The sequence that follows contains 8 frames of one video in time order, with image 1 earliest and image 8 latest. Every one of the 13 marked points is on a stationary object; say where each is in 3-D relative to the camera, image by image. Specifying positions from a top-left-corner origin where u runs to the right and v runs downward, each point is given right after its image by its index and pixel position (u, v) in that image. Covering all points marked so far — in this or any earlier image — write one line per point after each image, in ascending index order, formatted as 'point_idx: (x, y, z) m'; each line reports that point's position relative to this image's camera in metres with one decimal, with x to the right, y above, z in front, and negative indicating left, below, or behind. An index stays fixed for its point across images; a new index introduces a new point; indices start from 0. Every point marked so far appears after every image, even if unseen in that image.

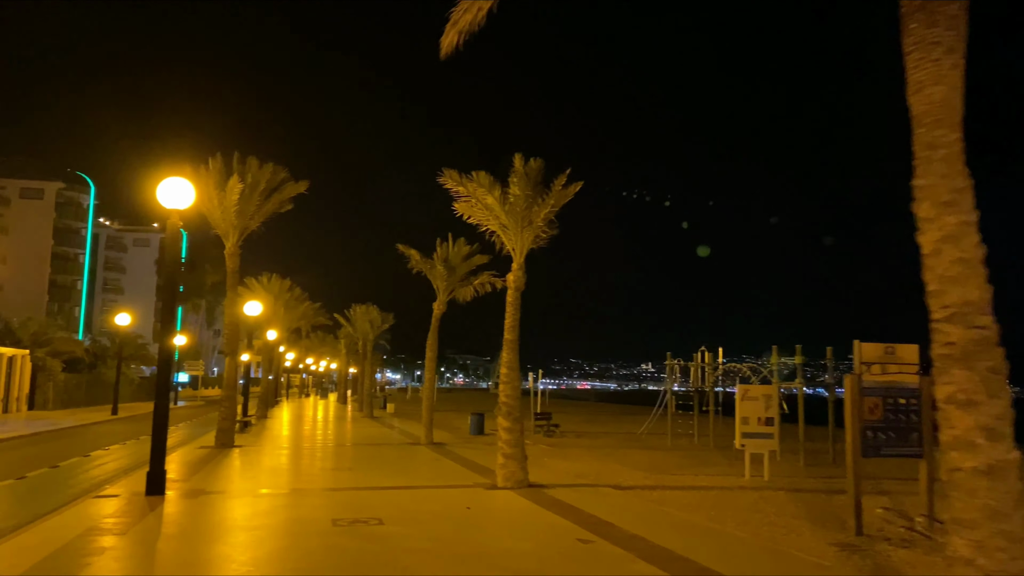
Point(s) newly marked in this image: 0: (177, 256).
0: (-5.8, +0.5, +13.6) m
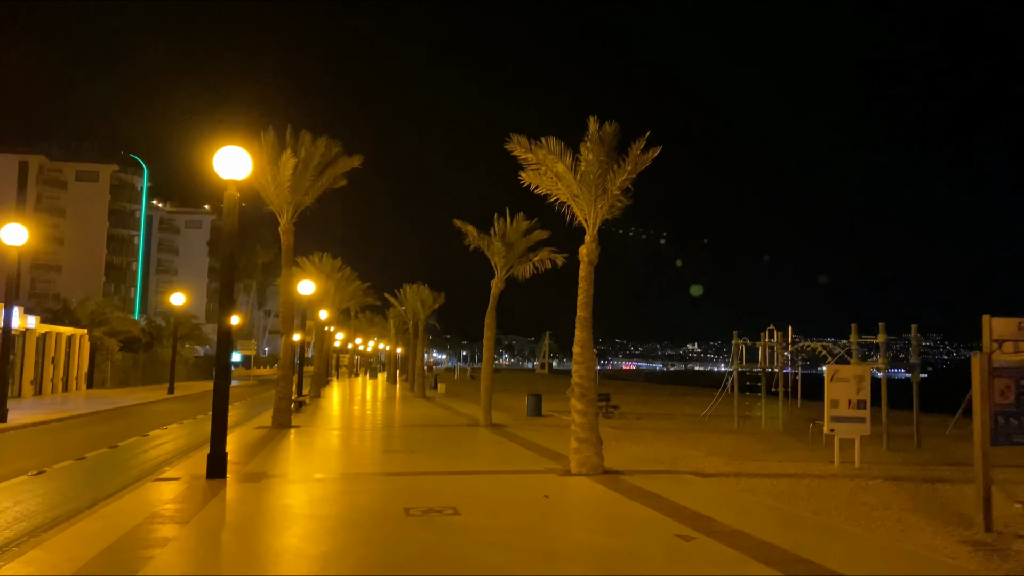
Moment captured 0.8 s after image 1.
0: (-4.6, +0.9, +13.0) m
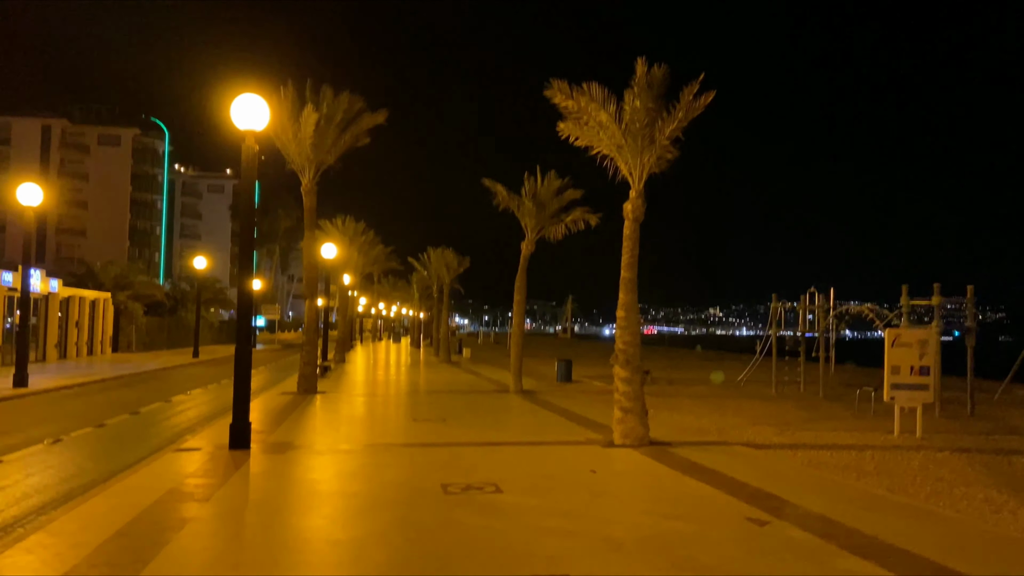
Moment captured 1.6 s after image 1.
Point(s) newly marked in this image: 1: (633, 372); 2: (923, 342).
0: (-4.0, +1.6, +12.1) m
1: (+1.9, -1.3, +12.2) m
2: (+7.2, -1.0, +13.8) m
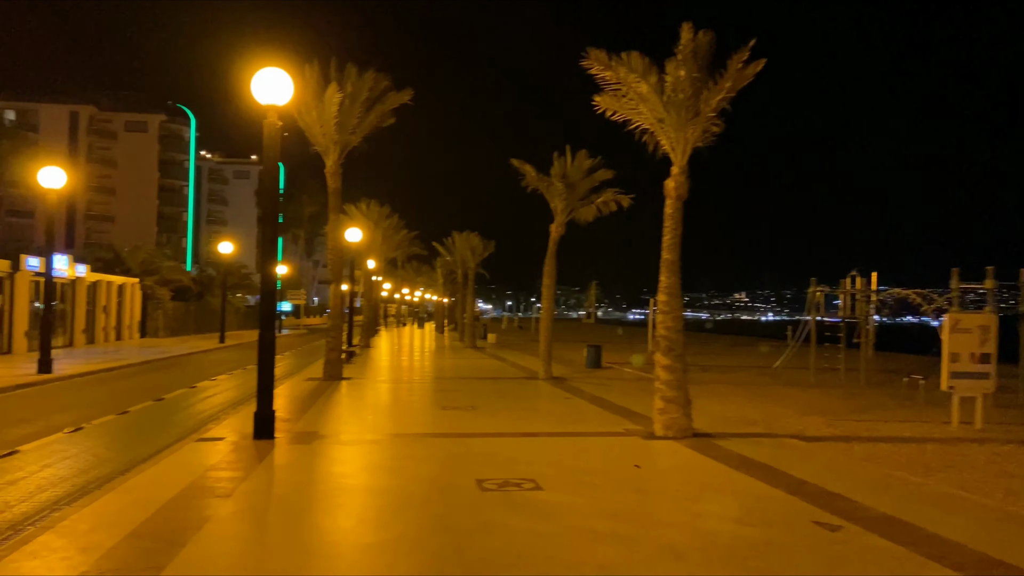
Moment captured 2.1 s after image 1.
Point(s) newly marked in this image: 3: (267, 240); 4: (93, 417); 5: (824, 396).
0: (-3.5, +1.8, +11.6) m
1: (+2.4, -1.1, +11.5) m
2: (+7.8, -0.7, +12.9) m
3: (-3.6, +0.7, +11.5) m
4: (-7.5, -2.3, +14.1) m
5: (+7.7, -2.7, +19.4) m
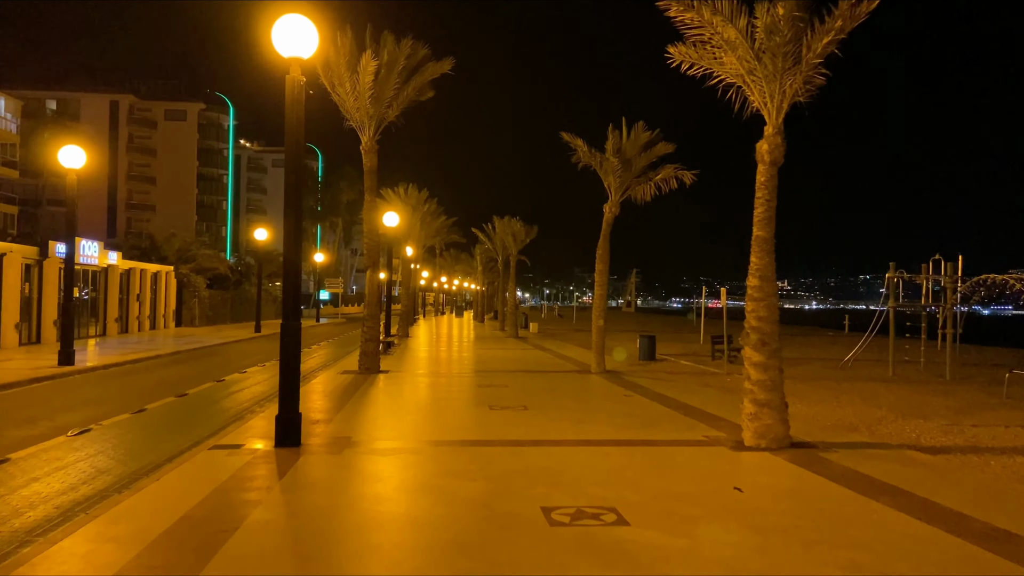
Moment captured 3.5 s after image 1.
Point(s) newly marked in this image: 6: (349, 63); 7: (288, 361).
0: (-2.7, +2.0, +10.0) m
1: (+3.2, -0.8, +9.7) m
2: (+8.6, -0.4, +10.9) m
3: (-2.8, +0.9, +9.9) m
4: (-6.6, -2.1, +12.8) m
5: (+8.9, -2.3, +17.4) m
6: (-3.9, +5.4, +18.7) m
7: (-2.8, -0.9, +9.8) m
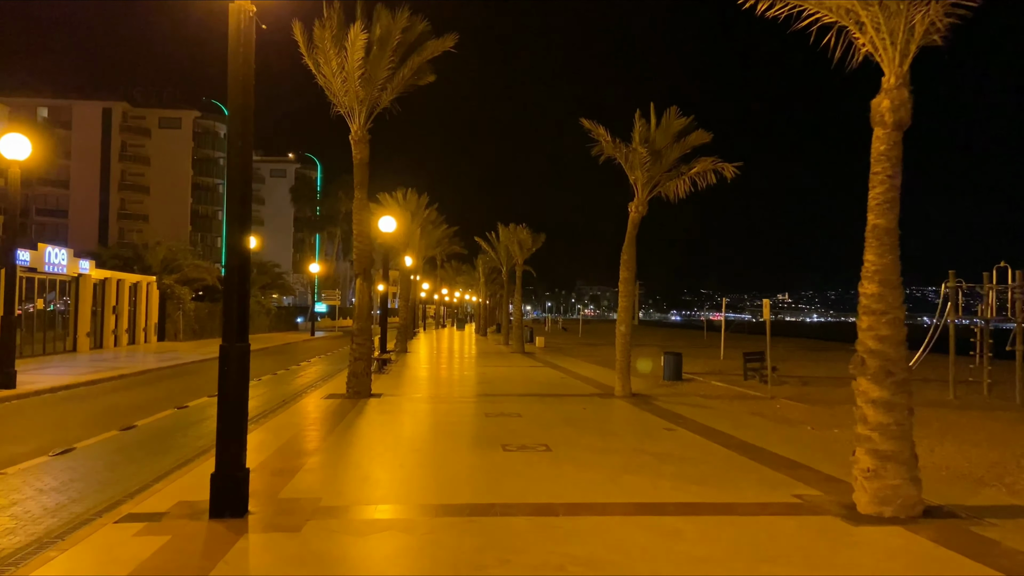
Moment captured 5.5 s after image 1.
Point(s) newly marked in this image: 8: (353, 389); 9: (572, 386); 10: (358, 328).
0: (-2.5, +1.9, +7.4) m
1: (+3.4, -0.9, +7.0) m
2: (+8.9, -0.5, +8.2) m
3: (-2.5, +0.8, +7.3) m
4: (-6.4, -2.2, +10.1) m
5: (+9.1, -2.5, +14.7) m
6: (-3.6, +5.1, +16.1) m
7: (-2.5, -1.0, +7.1) m
8: (-3.6, -2.3, +17.9) m
9: (+1.5, -2.4, +19.6) m
10: (-3.6, -0.9, +18.5) m
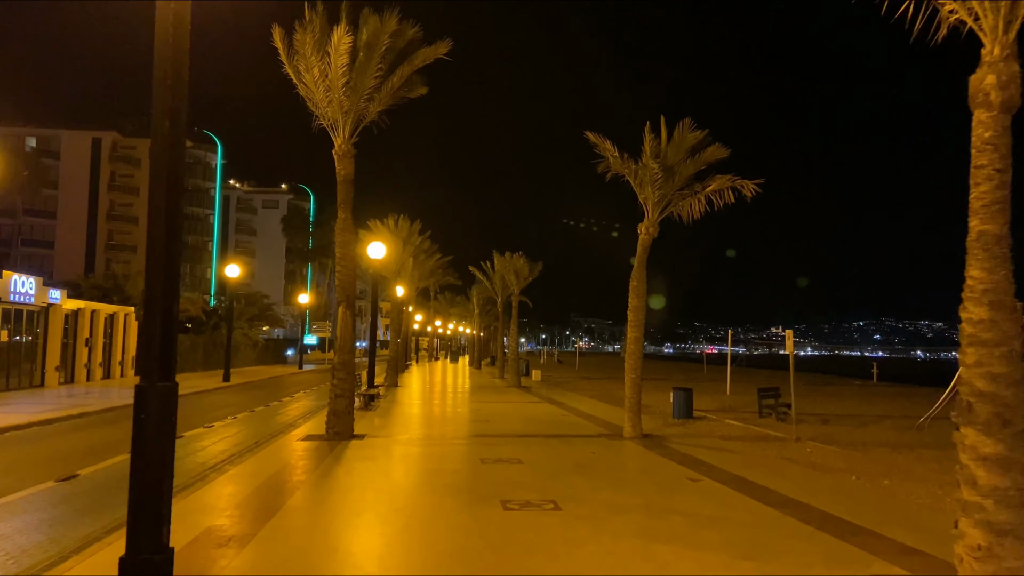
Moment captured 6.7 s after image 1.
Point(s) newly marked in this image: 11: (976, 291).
0: (-2.4, +1.8, +5.8) m
1: (+3.5, -1.1, +5.4) m
2: (+8.9, -0.7, +6.7) m
3: (-2.5, +0.7, +5.7) m
4: (-6.3, -2.5, +8.3) m
5: (+9.1, -3.0, +13.0) m
6: (-3.6, +4.6, +14.7) m
7: (-2.5, -1.2, +5.5) m
8: (-3.7, -2.9, +16.2) m
9: (+1.4, -3.1, +17.9) m
10: (-3.7, -1.6, +16.8) m
11: (+3.3, 0.0, +5.6) m
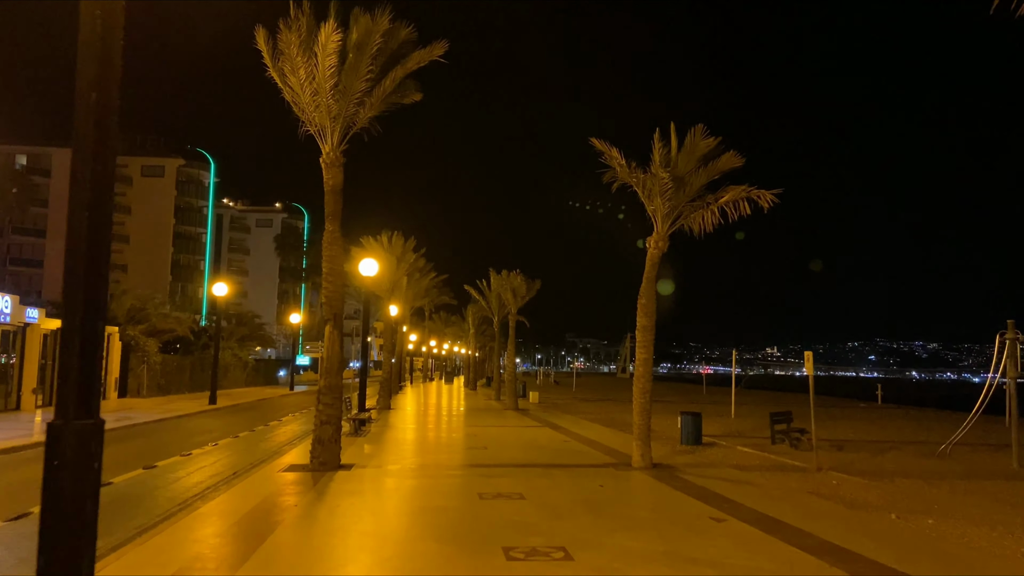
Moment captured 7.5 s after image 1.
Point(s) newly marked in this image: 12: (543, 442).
0: (-2.3, +1.7, +4.8) m
1: (+3.5, -1.2, +4.4) m
2: (+9.0, -0.8, +5.6) m
3: (-2.4, +0.6, +4.6) m
4: (-6.3, -2.6, +7.2) m
5: (+9.1, -3.3, +11.9) m
6: (-3.6, +4.3, +13.7) m
7: (-2.4, -1.2, +4.4) m
8: (-3.7, -3.3, +15.0) m
9: (+1.4, -3.5, +16.7) m
10: (-3.7, -1.9, +15.7) m
11: (+3.4, -0.1, +4.6) m
12: (+0.8, -3.7, +18.9) m
